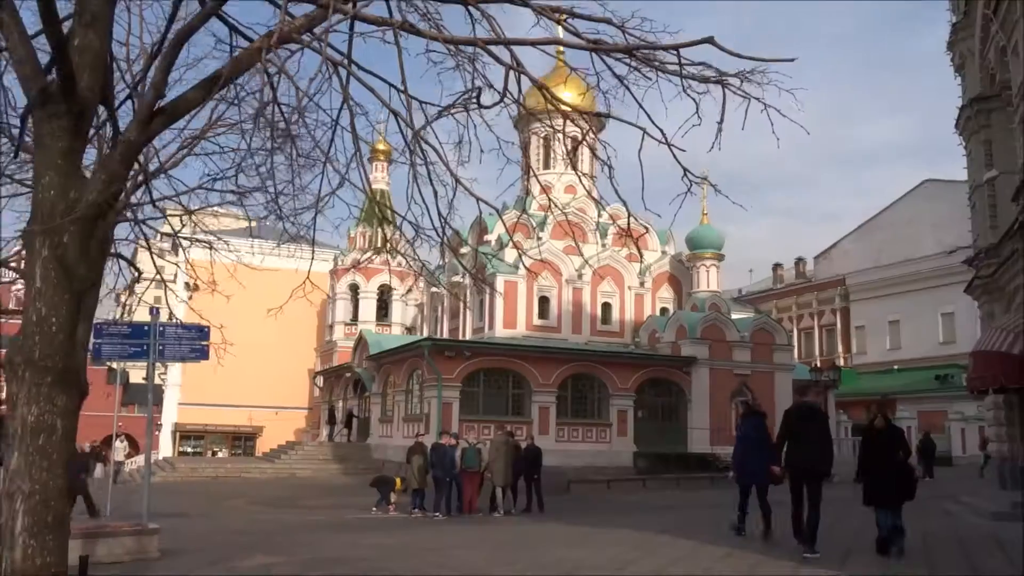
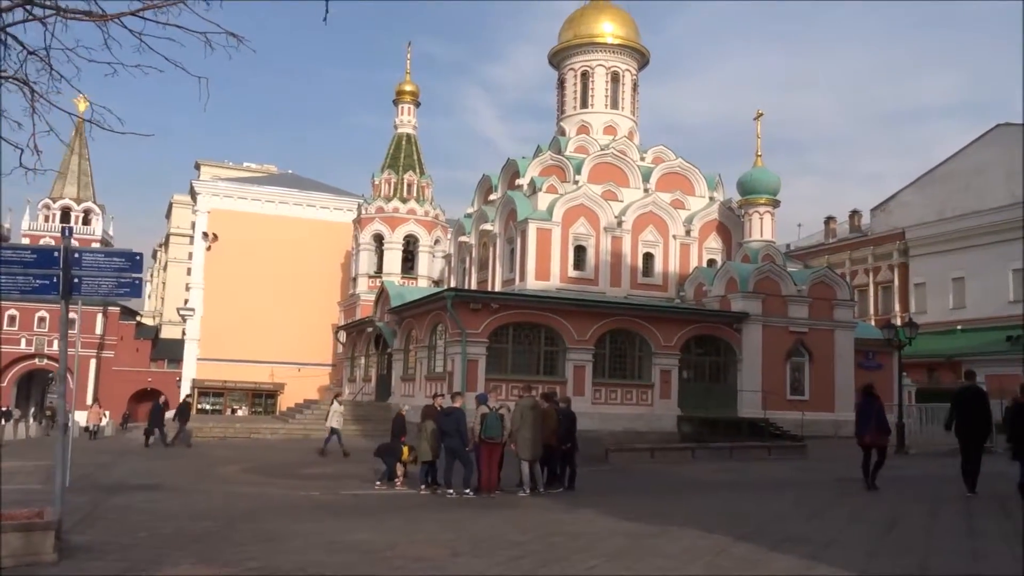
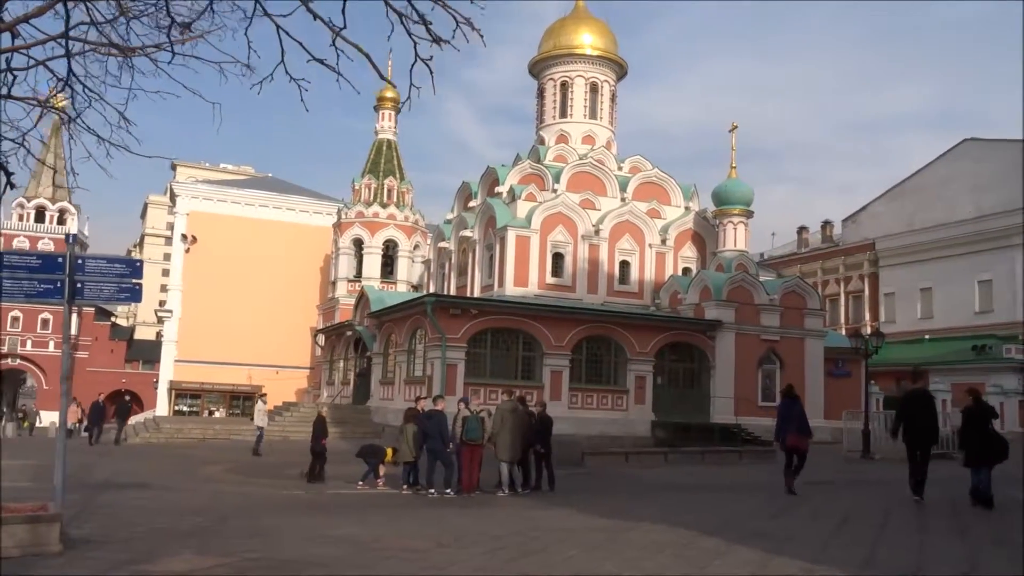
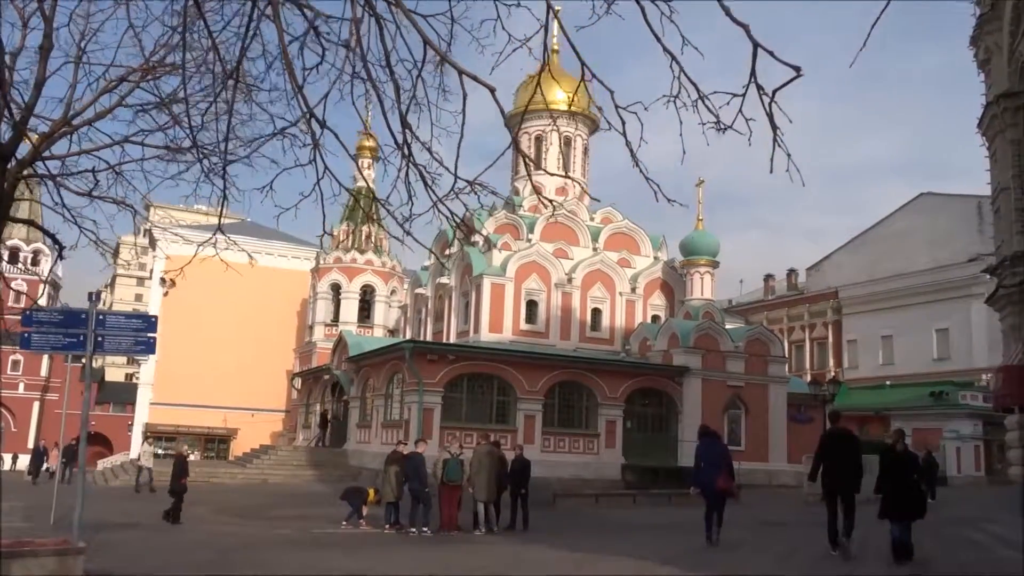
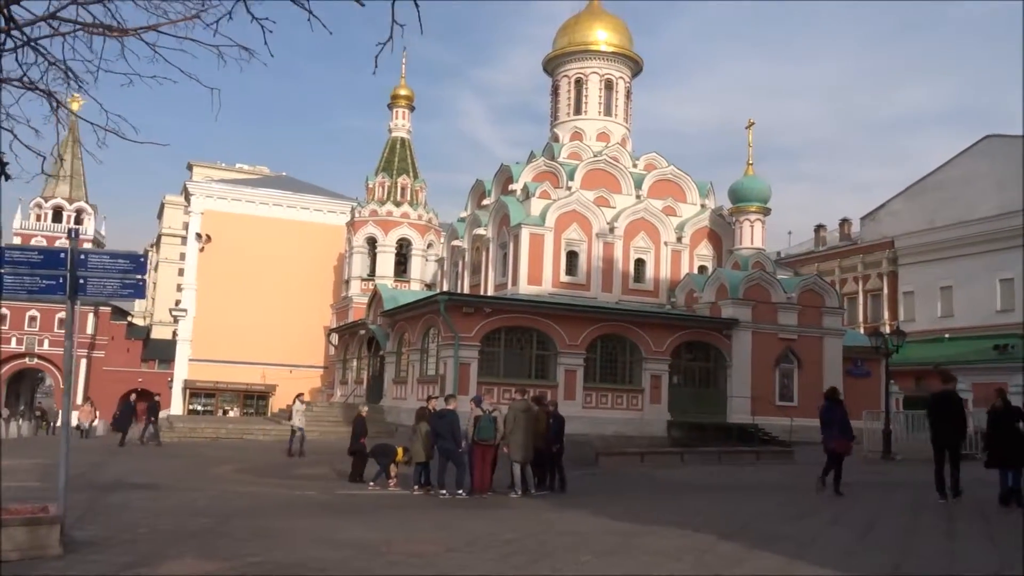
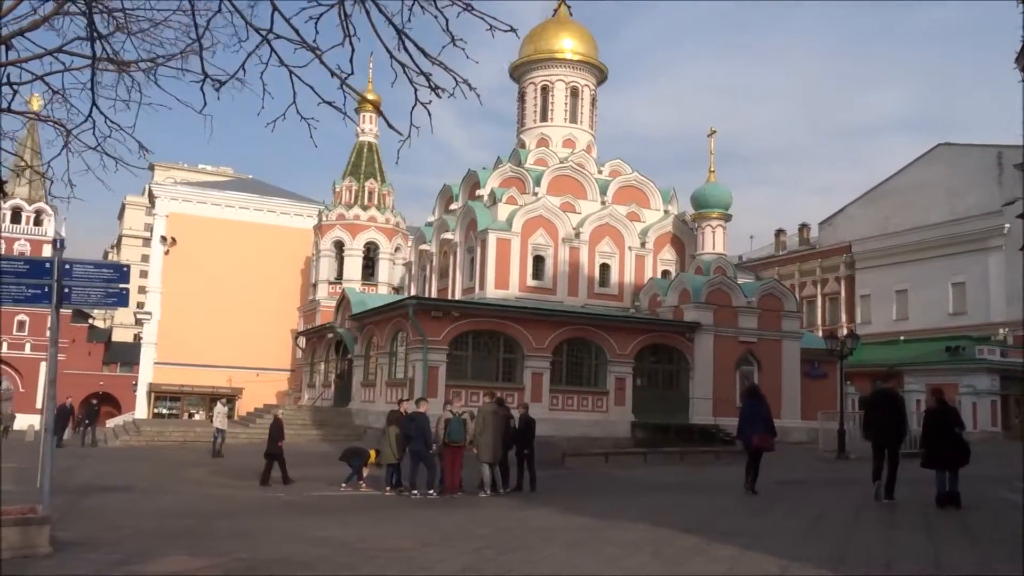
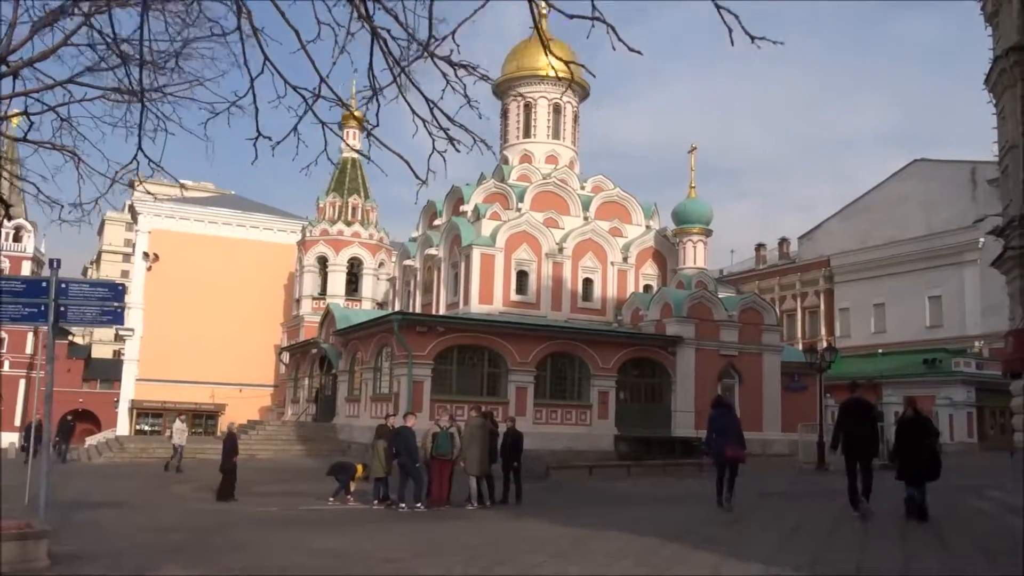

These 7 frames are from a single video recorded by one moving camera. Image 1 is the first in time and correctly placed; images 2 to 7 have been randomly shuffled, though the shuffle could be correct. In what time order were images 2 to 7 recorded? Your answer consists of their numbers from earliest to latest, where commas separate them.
4, 7, 6, 3, 5, 2
